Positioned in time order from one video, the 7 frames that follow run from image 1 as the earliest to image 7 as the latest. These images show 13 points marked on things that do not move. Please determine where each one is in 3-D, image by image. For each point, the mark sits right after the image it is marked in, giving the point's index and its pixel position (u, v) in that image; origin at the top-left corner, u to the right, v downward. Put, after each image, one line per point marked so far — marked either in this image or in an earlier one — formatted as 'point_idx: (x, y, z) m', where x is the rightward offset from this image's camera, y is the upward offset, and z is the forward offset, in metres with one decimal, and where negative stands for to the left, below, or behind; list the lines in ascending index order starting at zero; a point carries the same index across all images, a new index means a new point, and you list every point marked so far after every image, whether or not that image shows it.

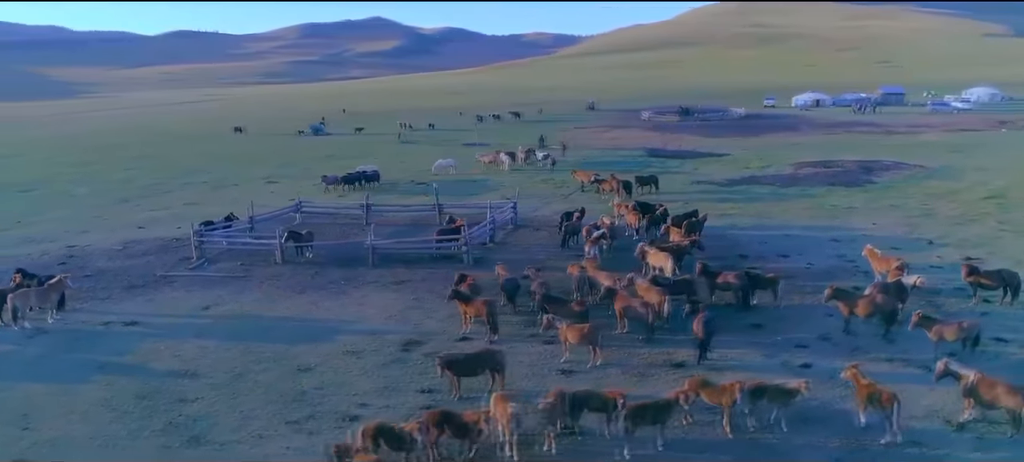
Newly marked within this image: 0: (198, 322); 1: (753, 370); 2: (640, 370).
0: (-7.5, -2.1, +17.0) m
1: (+4.5, -2.6, +13.4) m
2: (+2.4, -2.6, +13.5) m
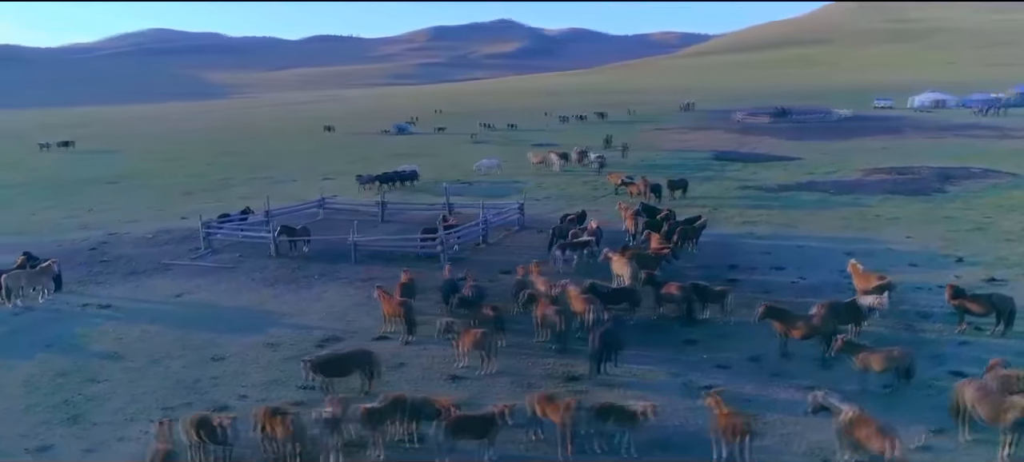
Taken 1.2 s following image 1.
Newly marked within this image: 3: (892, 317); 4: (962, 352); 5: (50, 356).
0: (-8.8, -1.9, +18.0) m
1: (+2.3, -2.7, +12.4) m
2: (+0.3, -2.7, +12.9) m
3: (+8.3, -1.9, +15.6) m
4: (+8.6, -2.3, +13.8) m
5: (-9.6, -2.6, +14.9) m
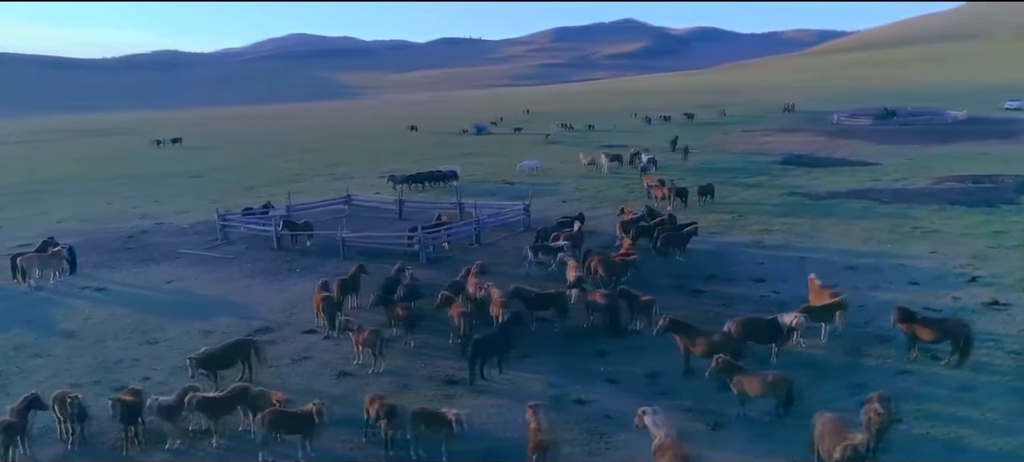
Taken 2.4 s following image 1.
0: (-9.9, -1.7, +19.4) m
1: (+0.1, -2.8, +12.0) m
2: (-1.8, -2.7, +12.8) m
3: (+6.5, -2.2, +14.1) m
4: (+6.5, -2.6, +12.3) m
5: (-11.3, -2.3, +16.4) m
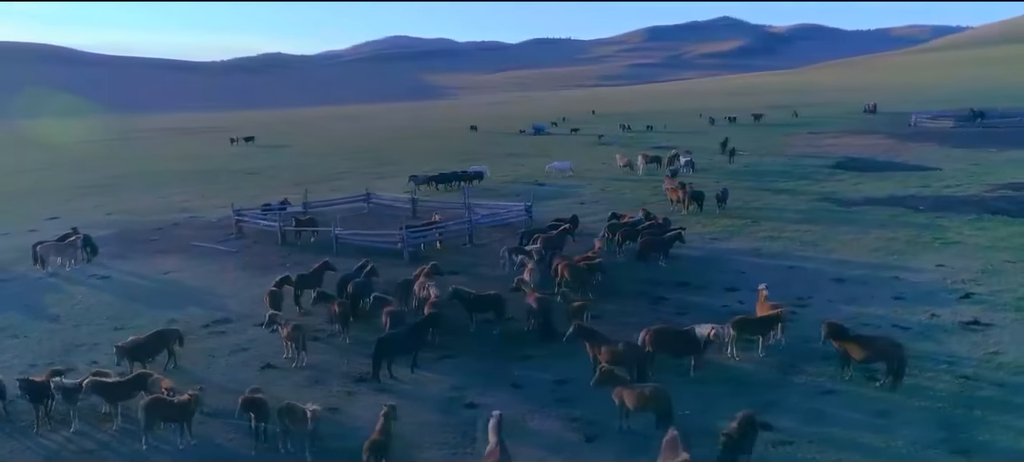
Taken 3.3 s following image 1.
0: (-10.7, -1.5, +20.6) m
1: (-1.7, -2.8, +12.0) m
2: (-3.4, -2.7, +13.0) m
3: (+5.0, -2.3, +13.3) m
4: (+4.8, -2.7, +11.5) m
5: (-12.4, -2.1, +17.8) m
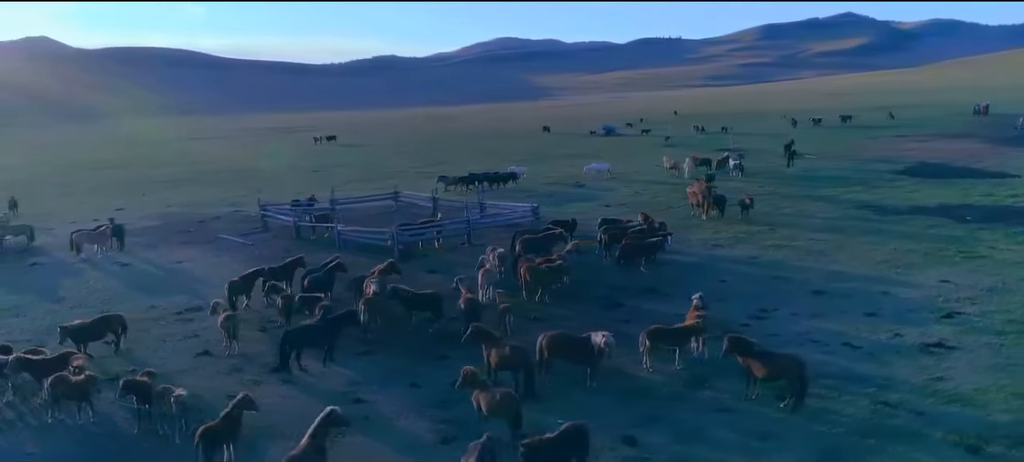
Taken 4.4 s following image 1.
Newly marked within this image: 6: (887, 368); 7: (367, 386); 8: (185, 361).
0: (-11.1, -1.2, +22.2) m
1: (-3.5, -2.7, +12.4) m
2: (-5.1, -2.6, +13.6) m
3: (+3.3, -2.4, +12.7) m
4: (+2.8, -2.9, +10.9) m
5: (-13.2, -1.7, +19.7) m
6: (+6.6, -2.4, +12.6) m
7: (-2.5, -2.7, +12.4) m
8: (-6.5, -2.5, +14.1) m
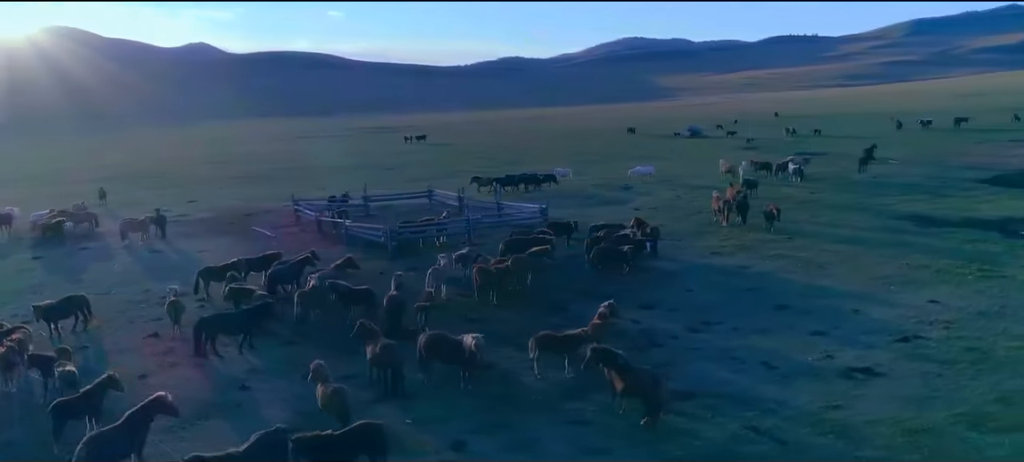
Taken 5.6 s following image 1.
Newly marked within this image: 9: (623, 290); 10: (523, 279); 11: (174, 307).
0: (-11.3, -0.9, +24.0) m
1: (-5.5, -2.6, +13.1) m
2: (-6.9, -2.4, +14.6) m
3: (+1.2, -2.5, +12.2) m
4: (+0.5, -2.9, +10.6) m
5: (-13.8, -1.4, +21.9) m
6: (+4.5, -2.6, +11.6) m
7: (-4.5, -2.6, +12.9) m
8: (-8.1, -2.3, +15.3) m
9: (+2.8, -1.4, +17.8) m
10: (+0.3, -1.2, +17.8) m
11: (-7.3, -1.6, +15.5) m
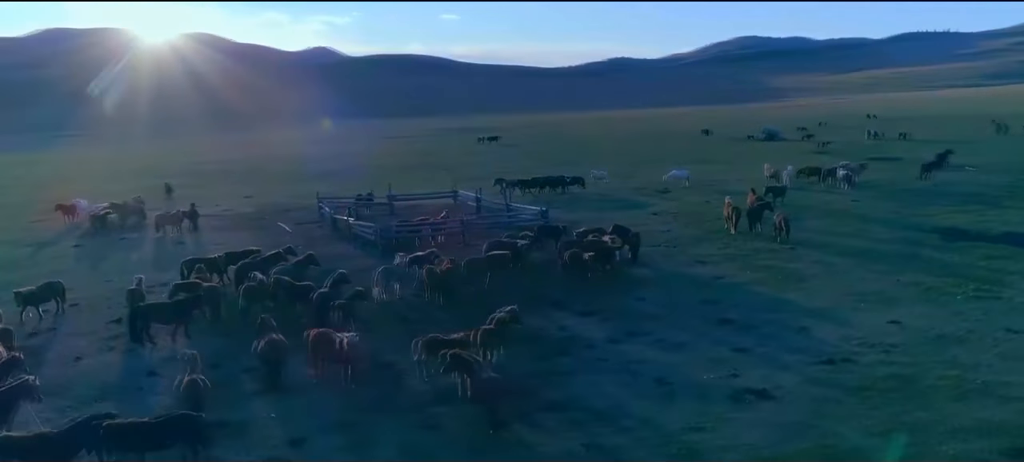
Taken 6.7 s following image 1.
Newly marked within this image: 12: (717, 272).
0: (-11.4, -0.7, +25.6) m
1: (-7.3, -2.5, +13.9) m
2: (-8.4, -2.3, +15.6) m
3: (-0.8, -2.6, +12.1) m
4: (-1.8, -3.0, +10.6) m
5: (-14.2, -1.0, +23.8) m
6: (+2.4, -2.7, +11.0) m
7: (-6.4, -2.5, +13.6) m
8: (-9.6, -2.2, +16.5) m
9: (+1.6, -1.6, +17.3) m
10: (-0.9, -1.2, +17.7) m
11: (-8.7, -1.5, +16.5) m
12: (+5.5, -1.1, +19.2) m
